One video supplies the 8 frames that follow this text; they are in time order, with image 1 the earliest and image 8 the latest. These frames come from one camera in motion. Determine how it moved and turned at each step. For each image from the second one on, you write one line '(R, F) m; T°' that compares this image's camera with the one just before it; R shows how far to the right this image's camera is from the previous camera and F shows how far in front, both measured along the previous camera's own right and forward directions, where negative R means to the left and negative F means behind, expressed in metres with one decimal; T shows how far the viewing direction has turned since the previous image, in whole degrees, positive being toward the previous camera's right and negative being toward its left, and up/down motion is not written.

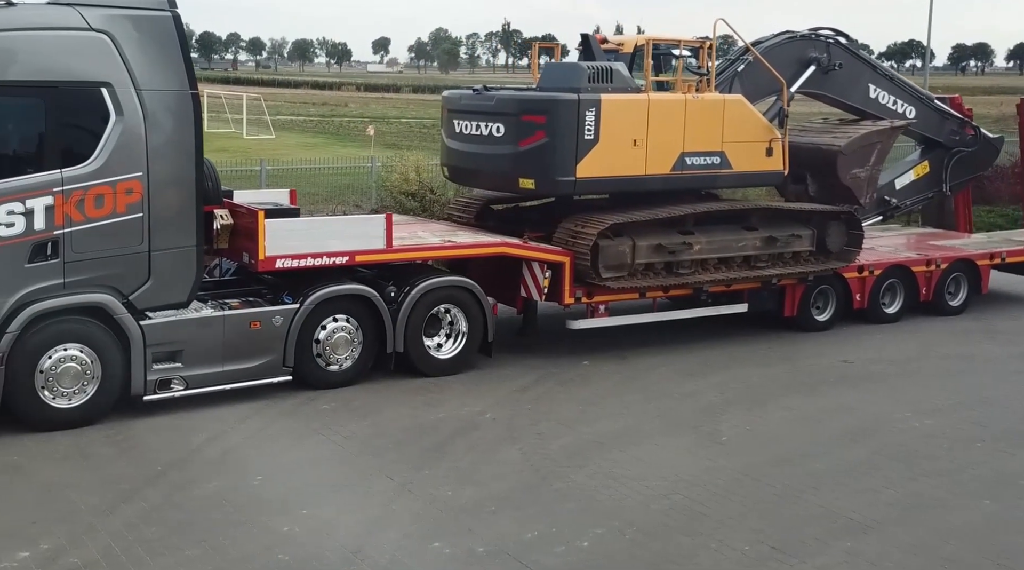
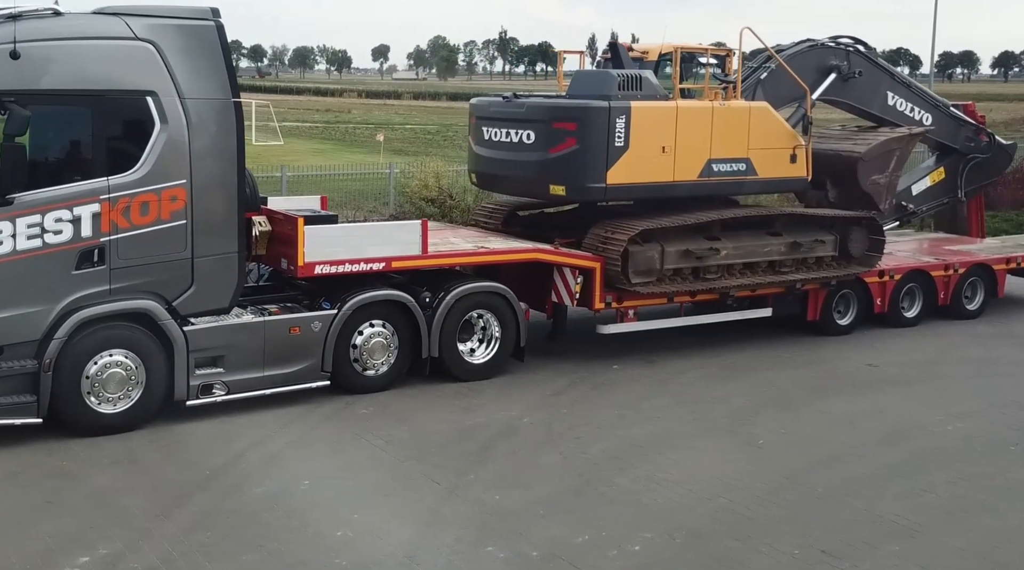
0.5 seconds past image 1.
(-0.4, -0.1) m; +1°
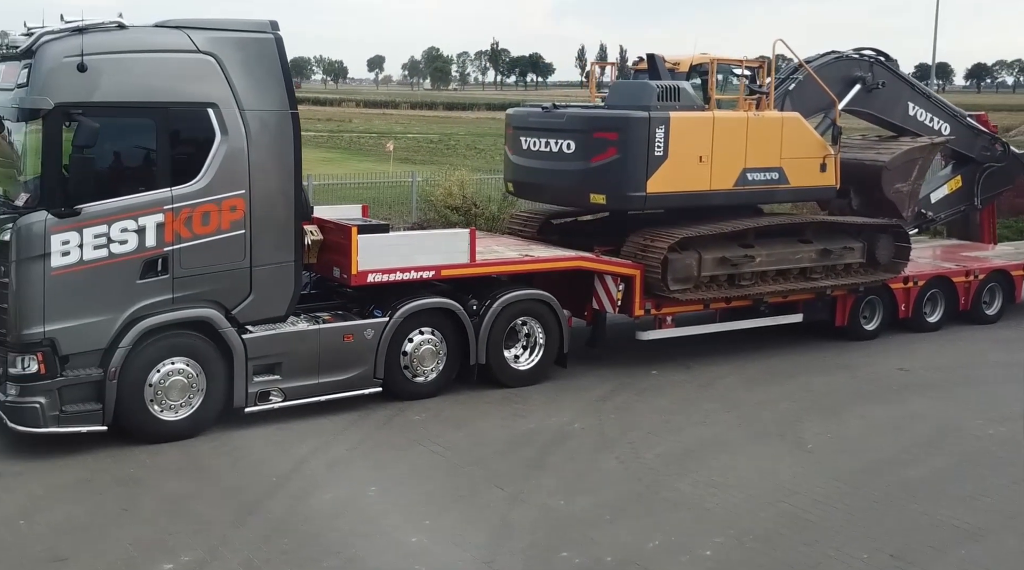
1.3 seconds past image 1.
(-0.6, -0.2) m; +1°
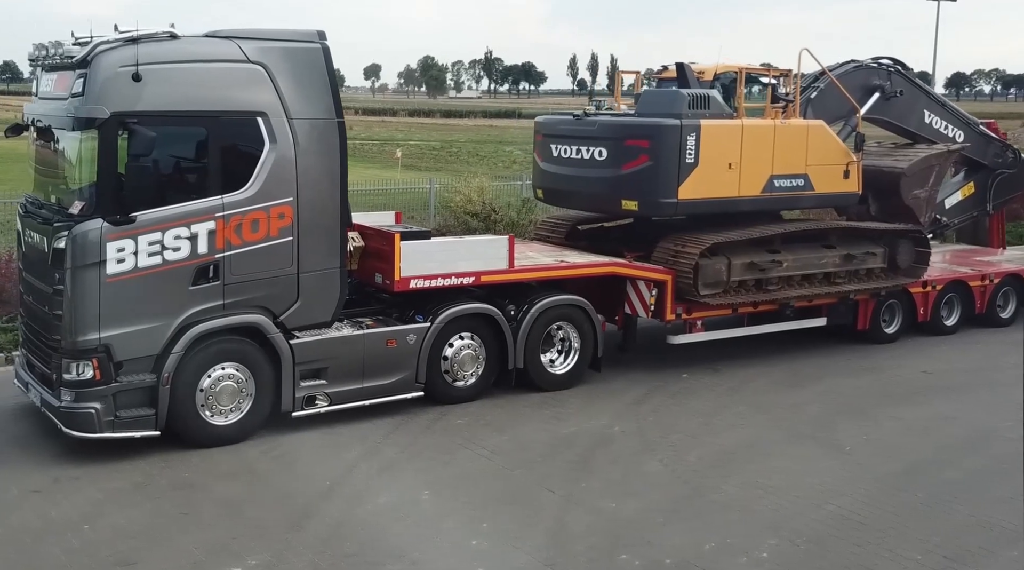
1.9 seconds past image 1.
(-0.5, -0.1) m; +1°
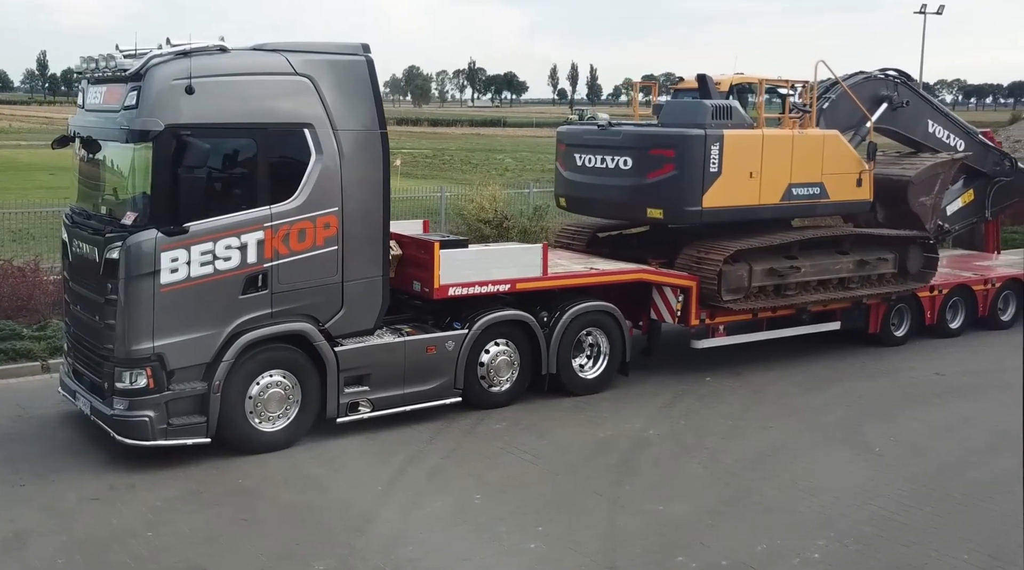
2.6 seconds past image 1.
(-0.6, -0.2) m; +2°
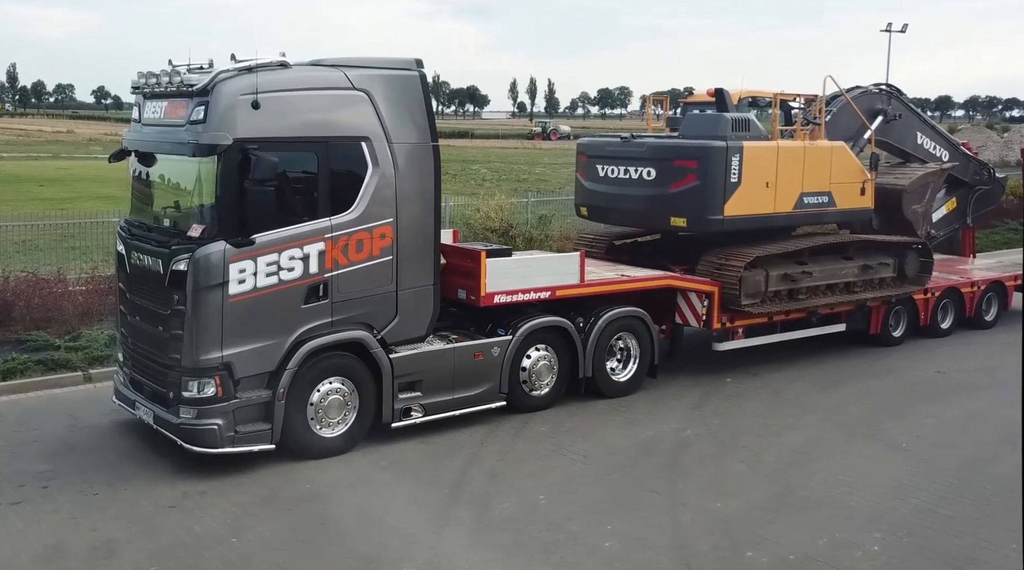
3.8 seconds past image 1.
(-1.0, -0.3) m; +3°
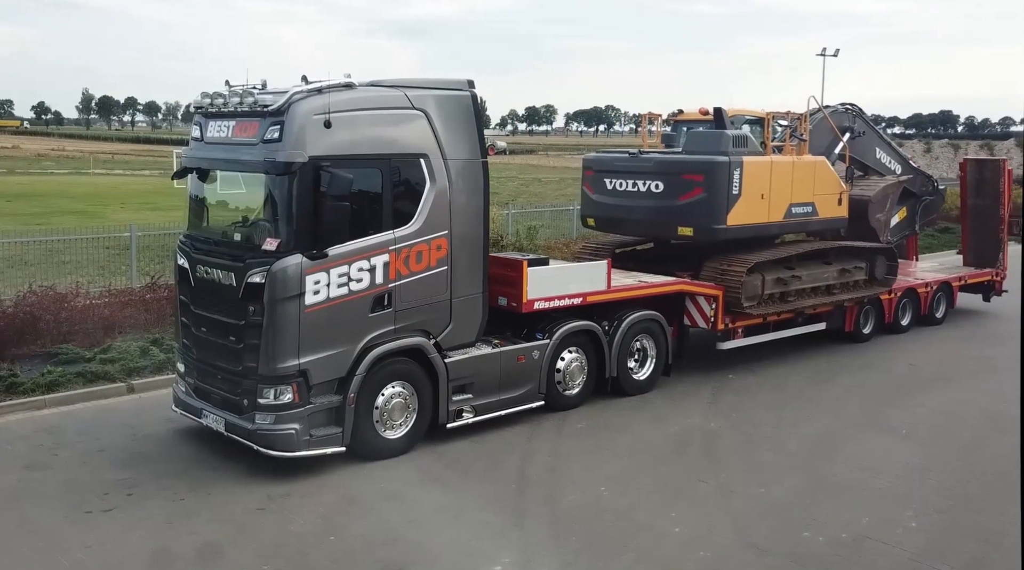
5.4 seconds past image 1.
(-1.4, -0.5) m; +6°
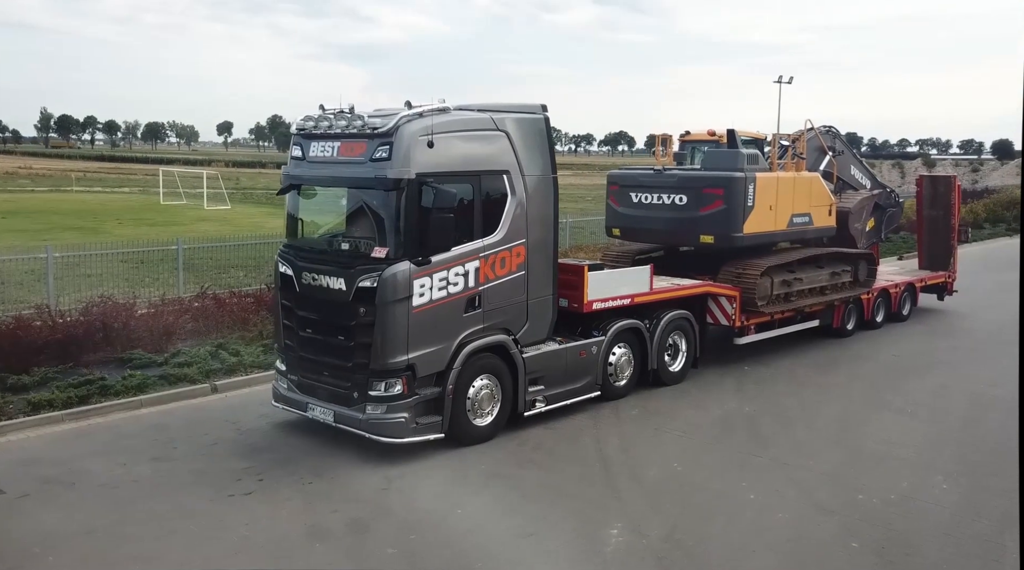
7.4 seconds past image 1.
(-1.7, -1.0) m; +5°
